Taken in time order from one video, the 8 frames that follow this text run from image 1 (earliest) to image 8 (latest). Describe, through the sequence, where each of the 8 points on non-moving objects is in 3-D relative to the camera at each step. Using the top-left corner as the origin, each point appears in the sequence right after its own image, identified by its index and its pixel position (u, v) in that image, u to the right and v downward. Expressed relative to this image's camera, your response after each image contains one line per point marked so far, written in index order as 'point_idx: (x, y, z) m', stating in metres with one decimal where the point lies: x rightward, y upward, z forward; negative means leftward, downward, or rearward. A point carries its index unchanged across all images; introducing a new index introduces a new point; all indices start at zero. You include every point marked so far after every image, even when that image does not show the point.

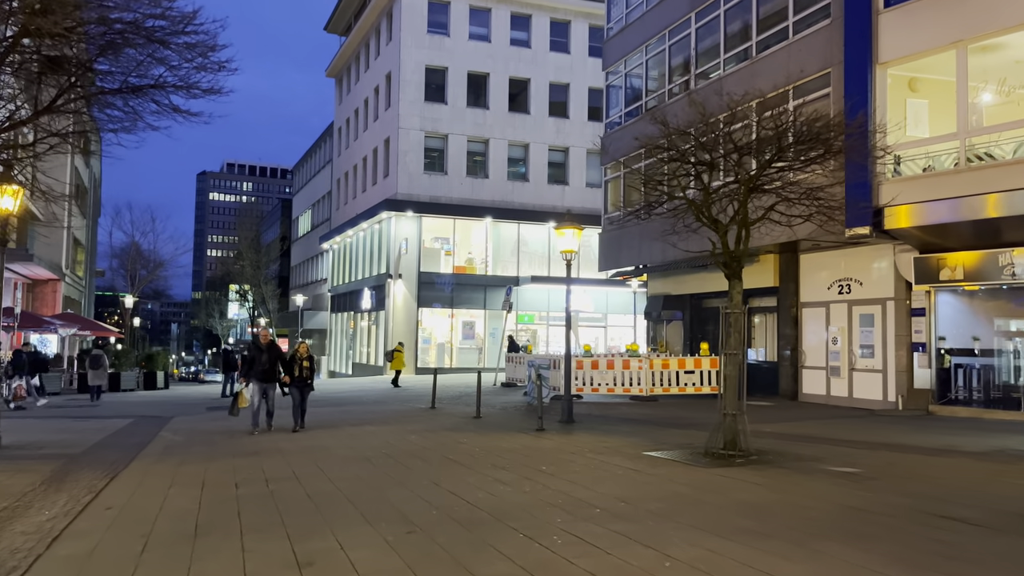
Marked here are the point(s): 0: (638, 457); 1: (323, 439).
0: (+1.7, -2.2, +10.3) m
1: (-3.1, -2.6, +13.2) m
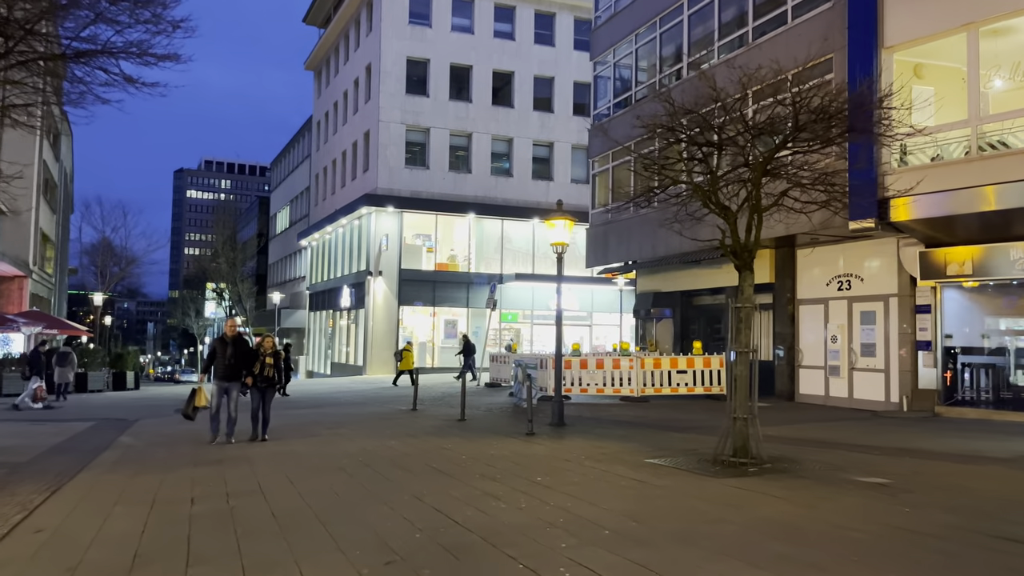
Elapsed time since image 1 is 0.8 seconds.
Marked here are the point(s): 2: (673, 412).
0: (+1.5, -2.1, +9.4) m
1: (-3.3, -2.5, +12.2) m
2: (+3.4, -2.7, +16.7) m
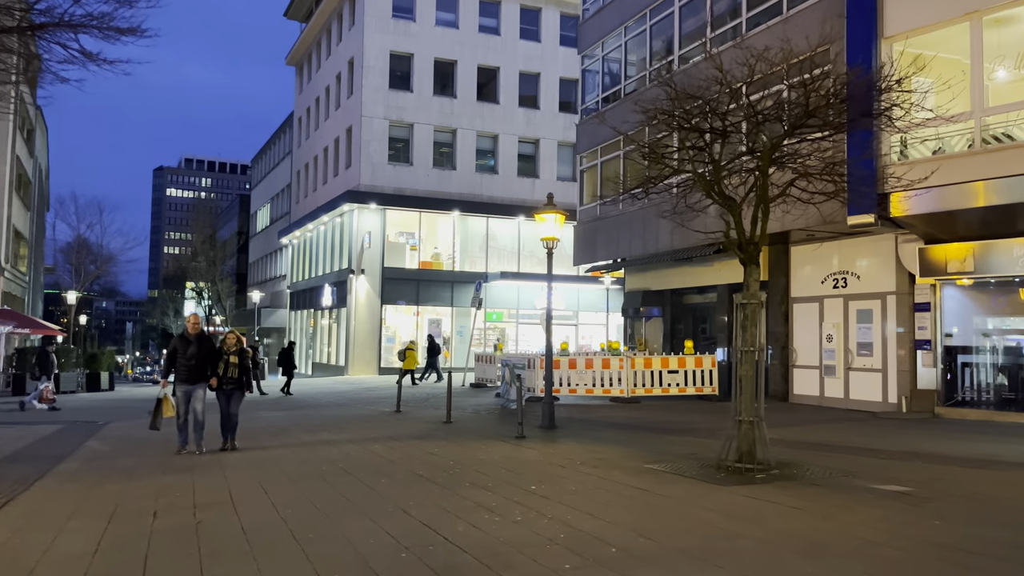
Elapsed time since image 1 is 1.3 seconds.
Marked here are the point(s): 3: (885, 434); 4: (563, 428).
0: (+1.4, -2.1, +8.8) m
1: (-3.4, -2.4, +11.5) m
2: (+3.2, -2.6, +16.2) m
3: (+6.0, -2.3, +12.6) m
4: (+0.9, -2.4, +13.7) m
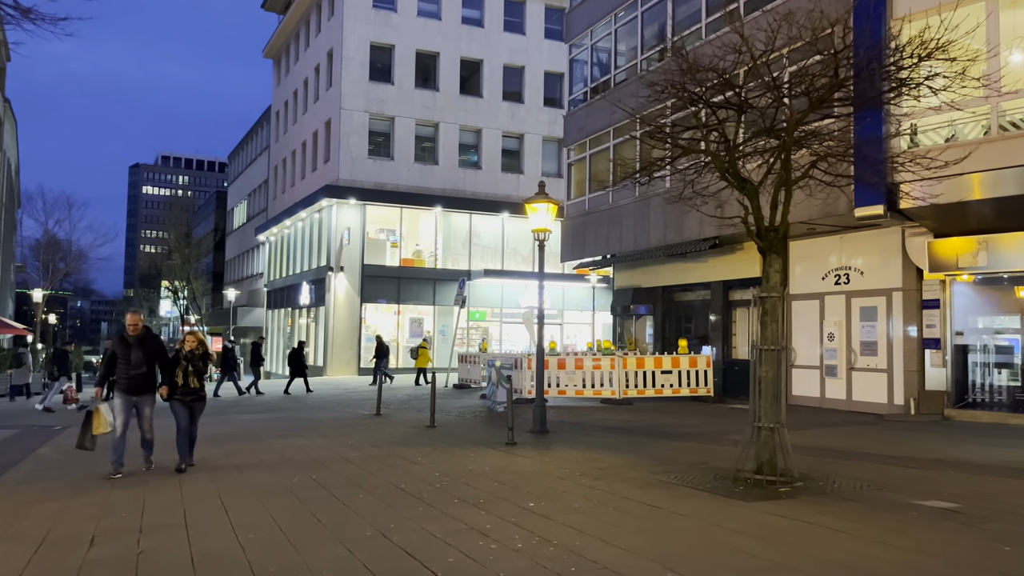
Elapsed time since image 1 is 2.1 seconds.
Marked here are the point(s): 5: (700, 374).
0: (+1.4, -2.0, +7.9) m
1: (-3.6, -2.3, +10.5) m
2: (+2.9, -2.6, +15.3) m
3: (+5.8, -2.3, +11.8) m
4: (+0.7, -2.4, +12.8) m
5: (+4.6, -2.1, +19.3) m
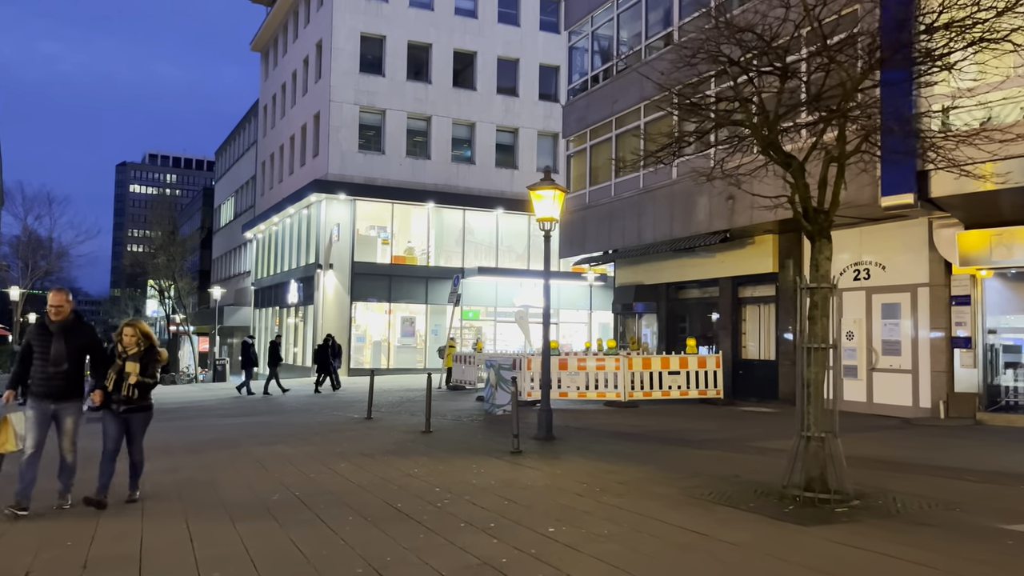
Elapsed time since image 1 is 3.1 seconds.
0: (+1.5, -1.9, +6.9) m
1: (-3.5, -2.2, +9.4) m
2: (+3.0, -2.5, +14.3) m
3: (+5.9, -2.2, +10.8) m
4: (+0.8, -2.3, +11.7) m
5: (+4.6, -2.0, +18.3) m
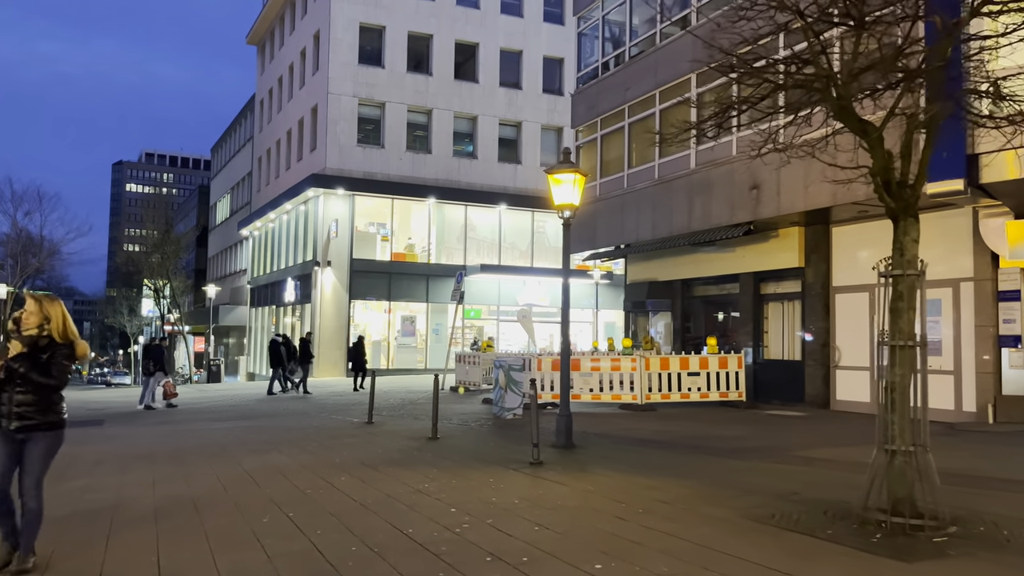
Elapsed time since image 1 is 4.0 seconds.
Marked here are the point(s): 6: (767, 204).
0: (+1.7, -1.8, +5.8) m
1: (-3.3, -2.1, +8.3) m
2: (+3.2, -2.4, +13.3) m
3: (+6.1, -2.1, +9.7) m
4: (+1.0, -2.2, +10.7) m
5: (+4.8, -1.9, +17.2) m
6: (+5.2, +1.7, +15.9) m
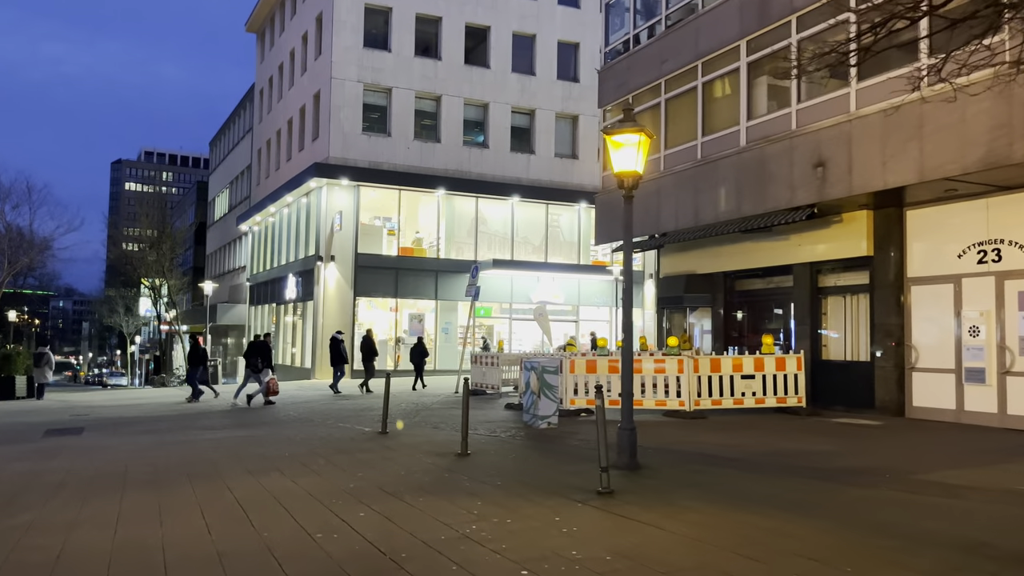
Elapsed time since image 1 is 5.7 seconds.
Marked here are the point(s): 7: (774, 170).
0: (+2.3, -1.6, +3.9) m
1: (-2.7, -2.0, +6.4) m
2: (+3.8, -2.2, +11.3) m
3: (+6.7, -1.9, +7.8) m
4: (+1.6, -2.0, +8.7) m
5: (+5.4, -1.8, +15.3) m
6: (+5.7, +1.9, +14.0) m
7: (+5.1, +2.3, +15.4) m
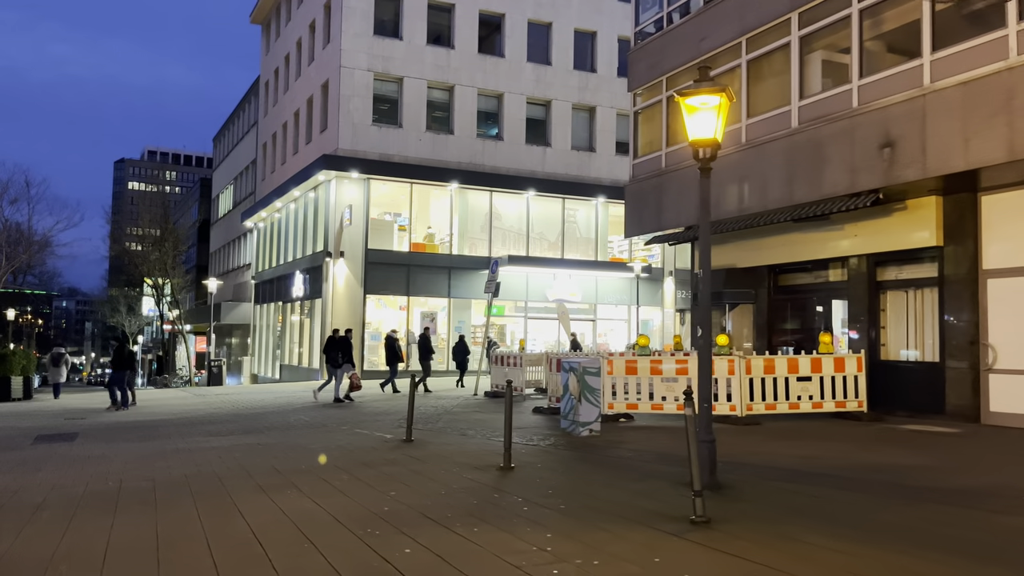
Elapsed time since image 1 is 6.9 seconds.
0: (+2.9, -1.5, +2.6) m
1: (-2.1, -1.8, +5.1) m
2: (+4.3, -2.1, +10.0) m
3: (+7.2, -1.8, +6.5) m
4: (+2.1, -1.9, +7.4) m
5: (+6.0, -1.7, +14.0) m
6: (+6.3, +2.0, +12.7) m
7: (+5.7, +2.4, +14.0) m
